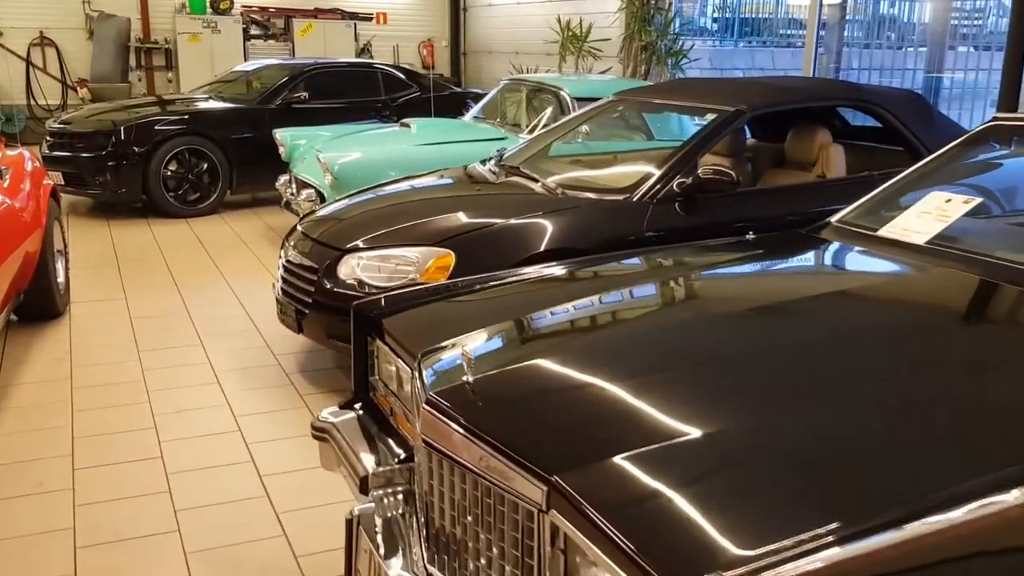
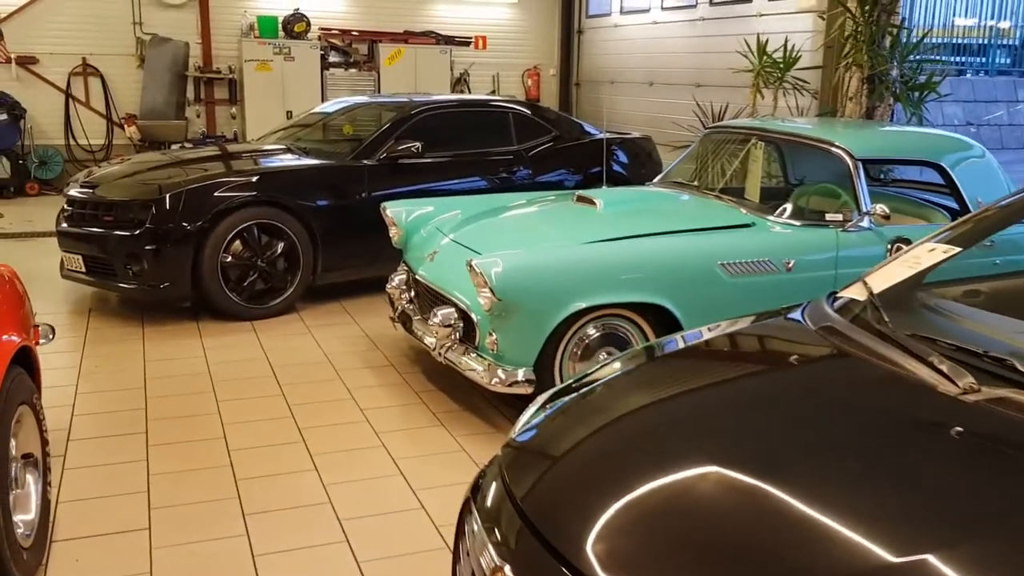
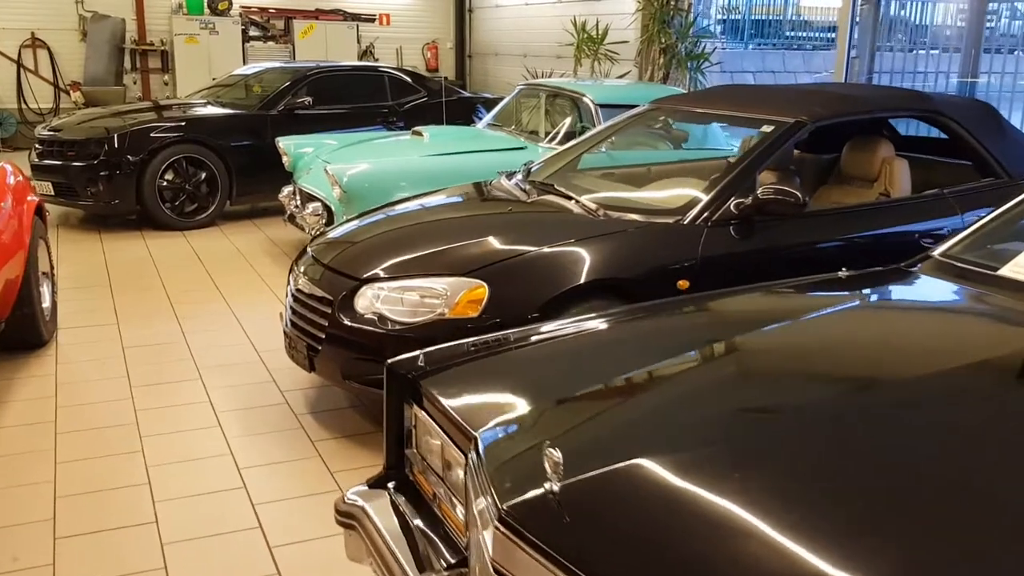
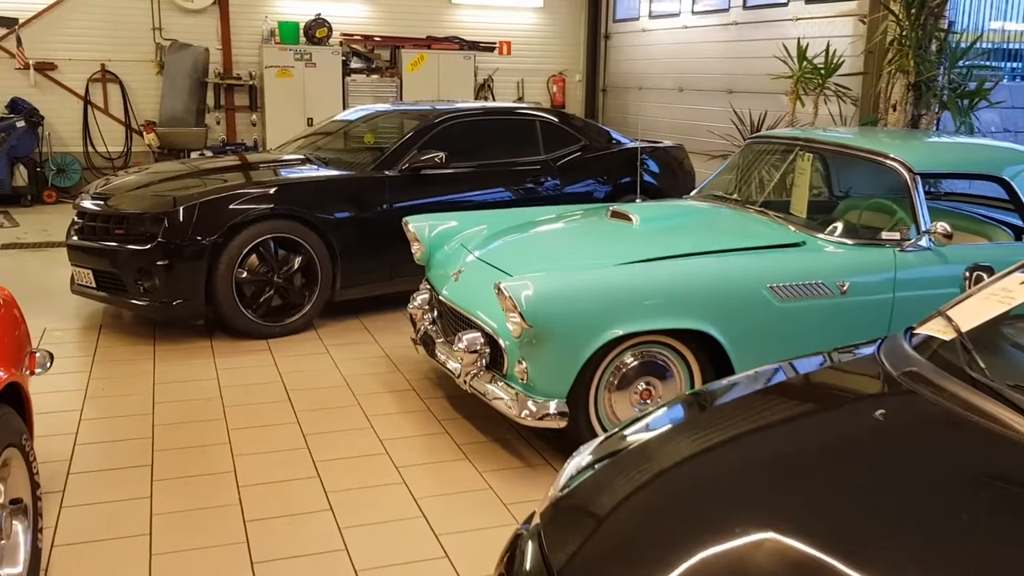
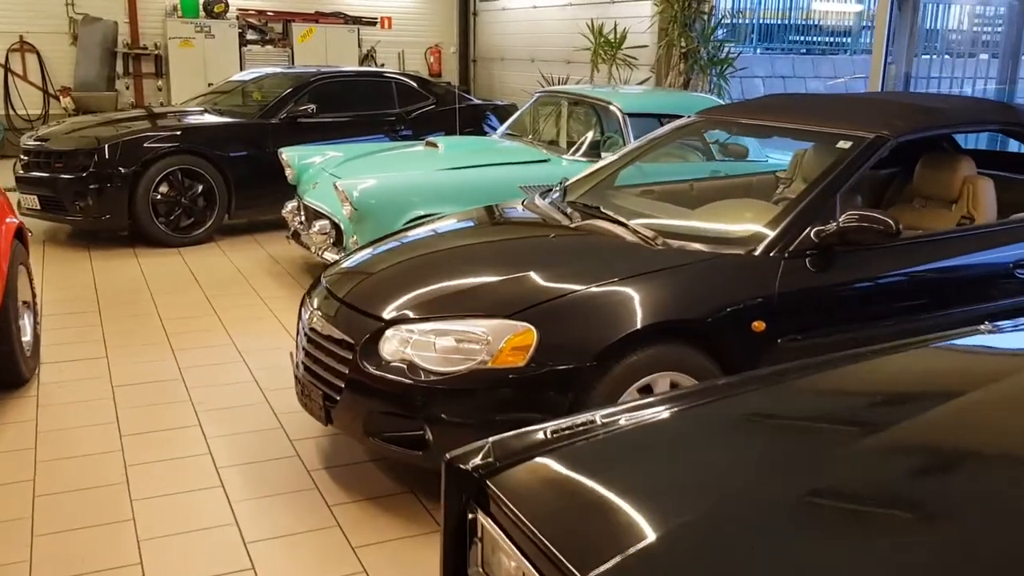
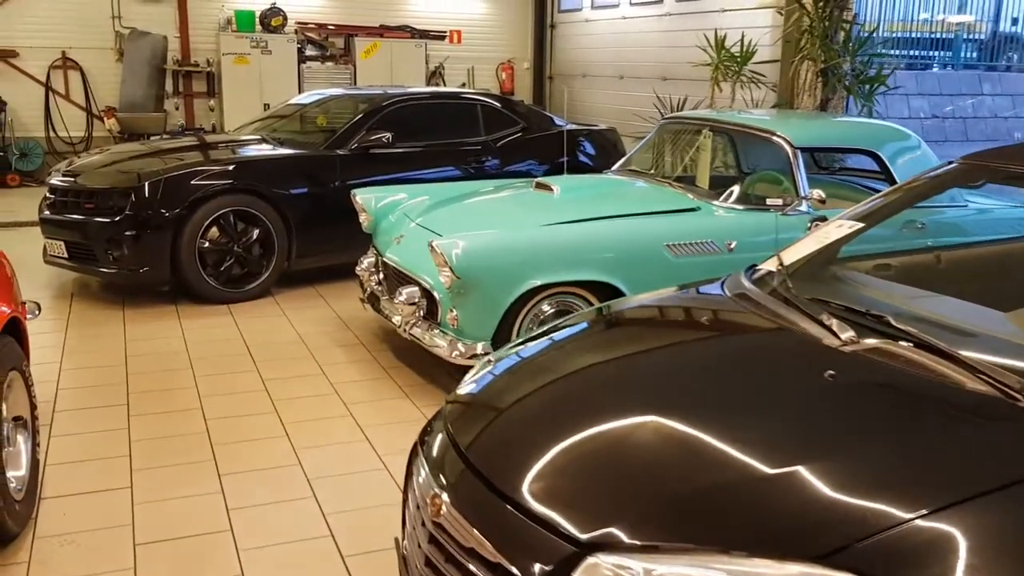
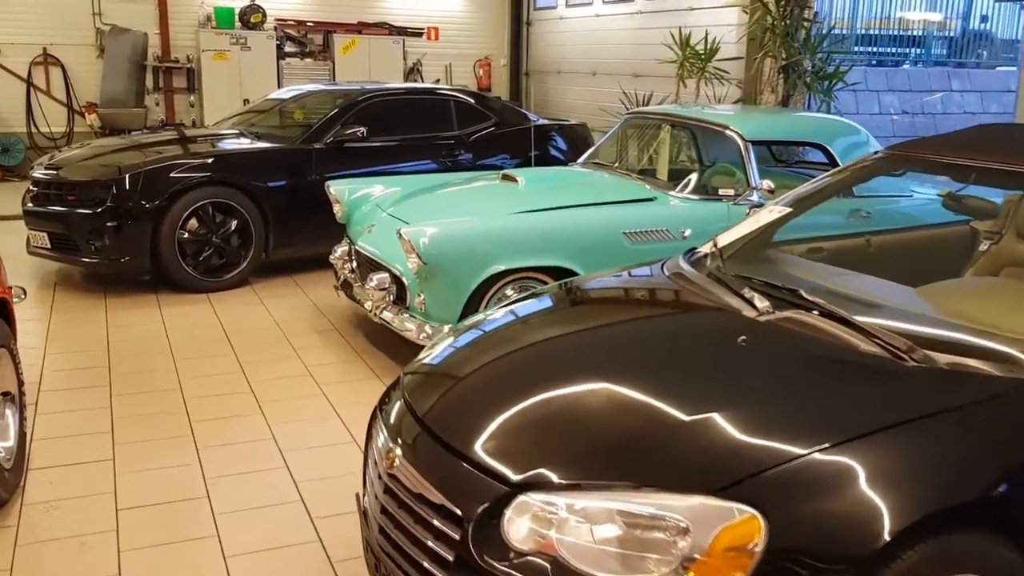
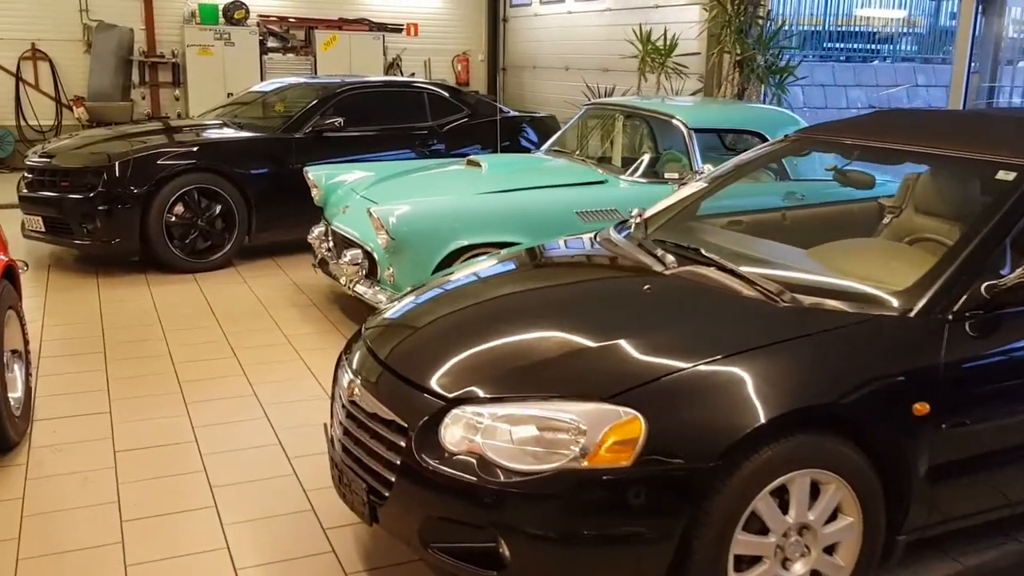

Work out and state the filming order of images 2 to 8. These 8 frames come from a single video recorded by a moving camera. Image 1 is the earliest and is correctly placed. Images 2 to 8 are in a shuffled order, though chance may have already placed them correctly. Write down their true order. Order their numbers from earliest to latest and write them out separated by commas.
3, 5, 8, 7, 6, 2, 4
